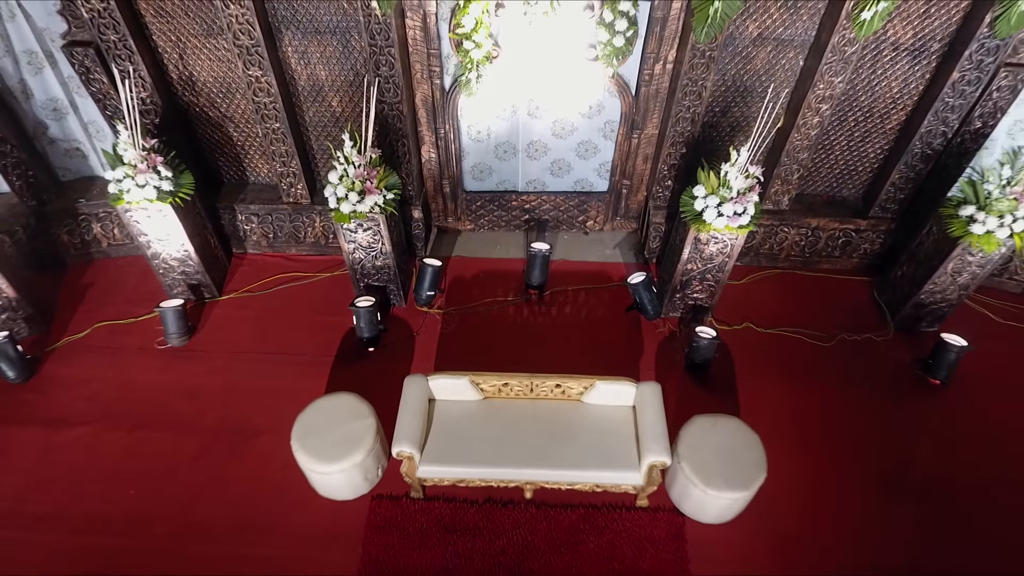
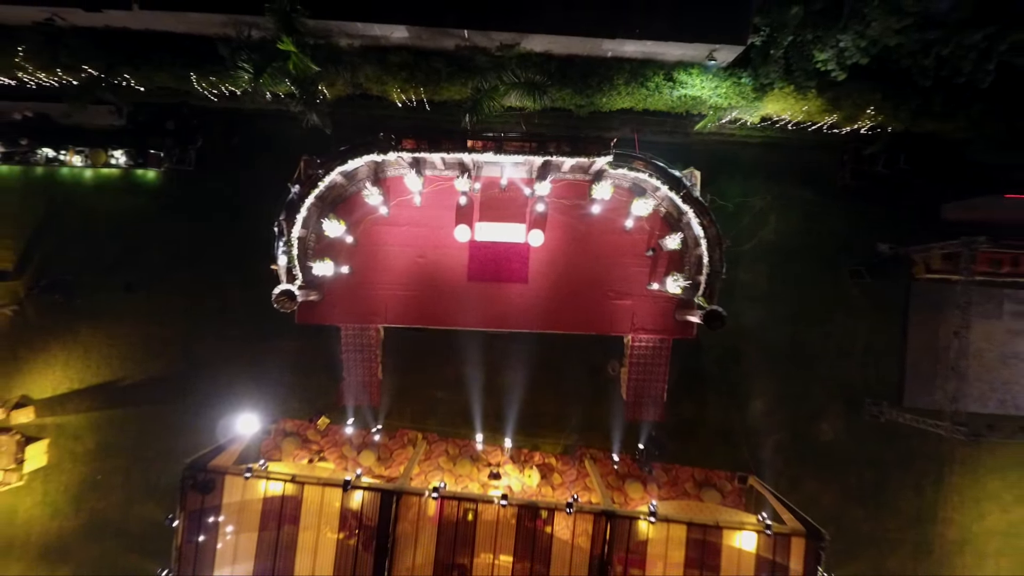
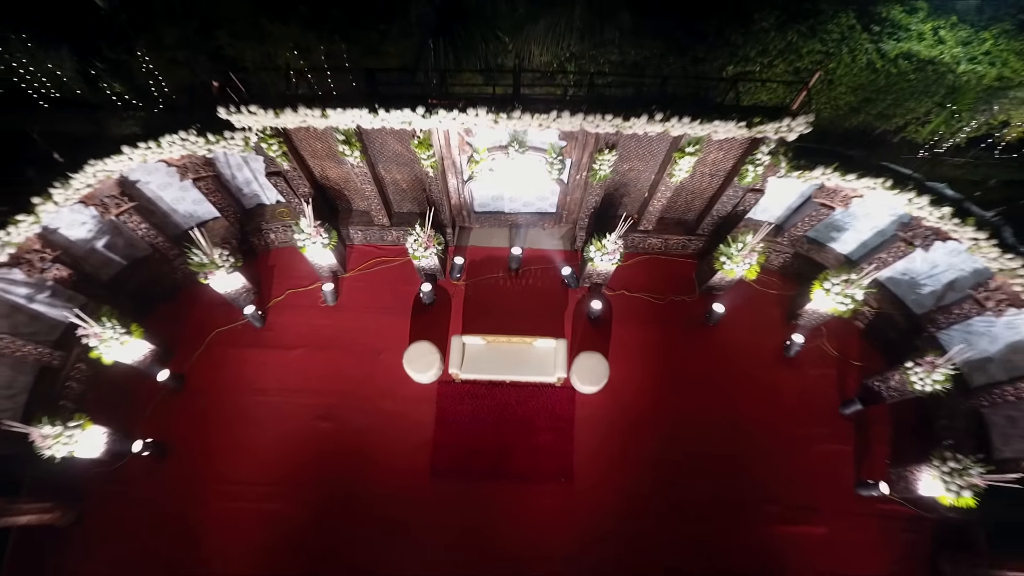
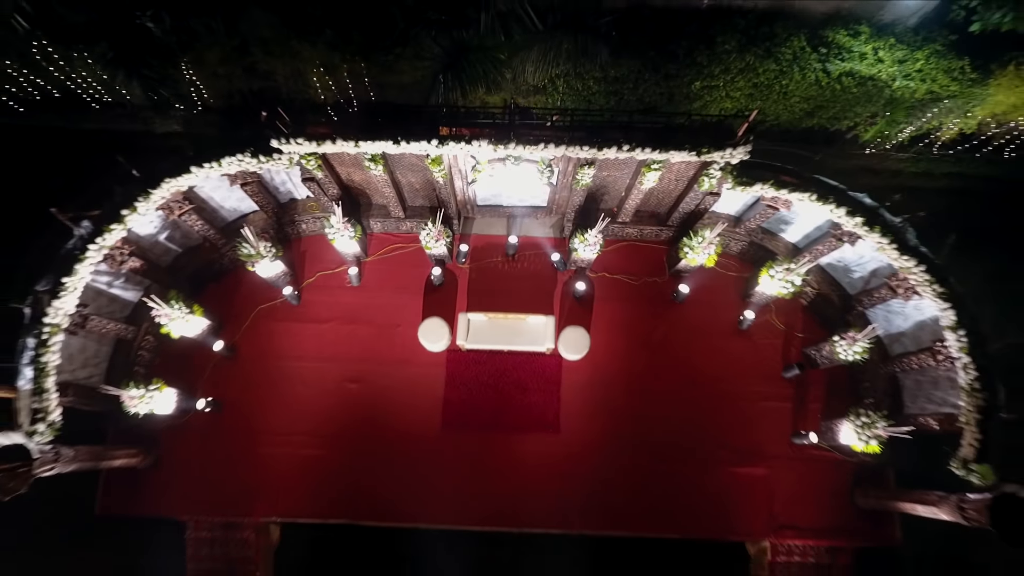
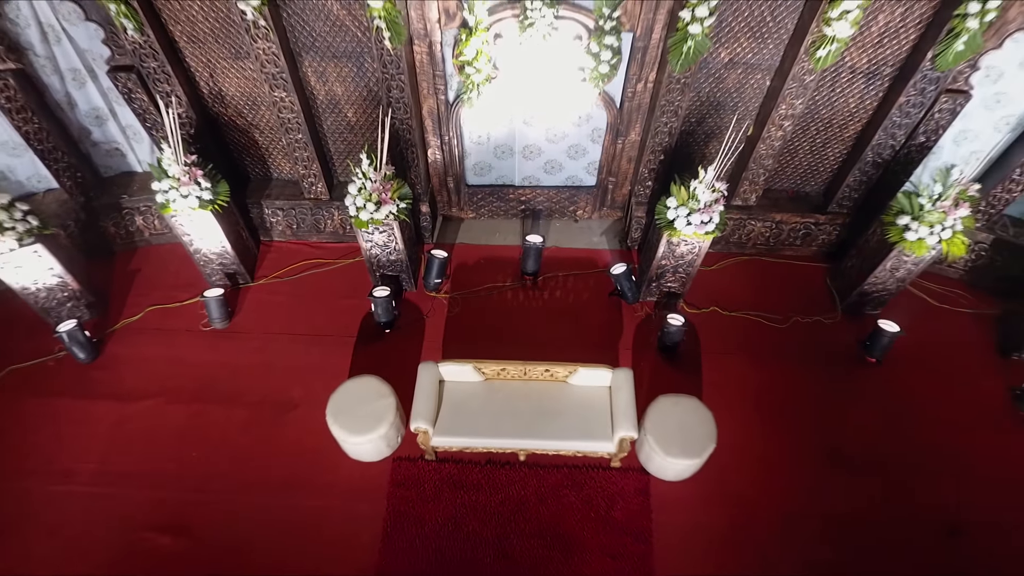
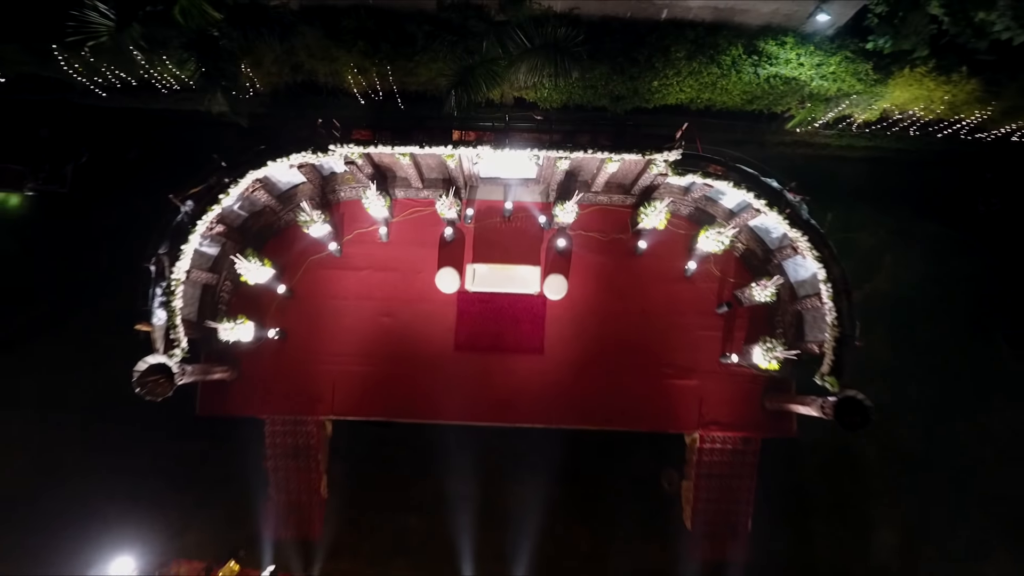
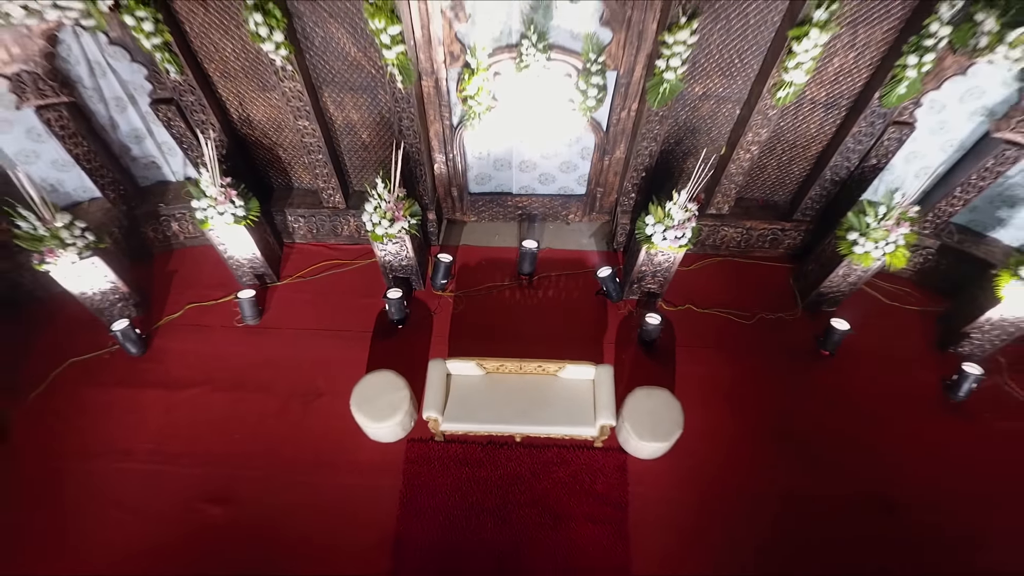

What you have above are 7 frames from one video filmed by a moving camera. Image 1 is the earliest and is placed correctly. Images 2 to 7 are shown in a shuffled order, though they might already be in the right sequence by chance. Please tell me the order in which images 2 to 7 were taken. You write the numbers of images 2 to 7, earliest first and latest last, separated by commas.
5, 7, 3, 4, 6, 2
